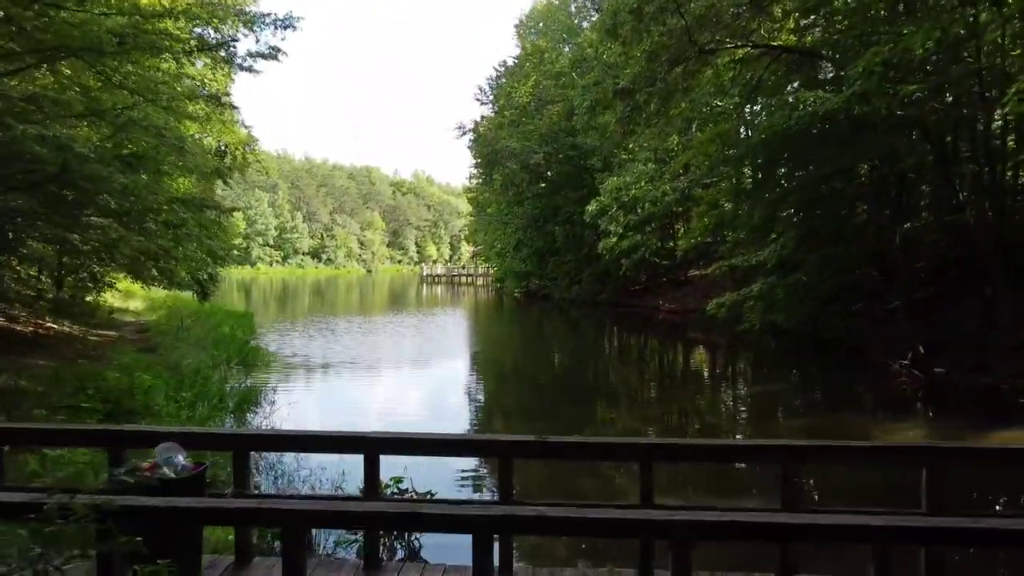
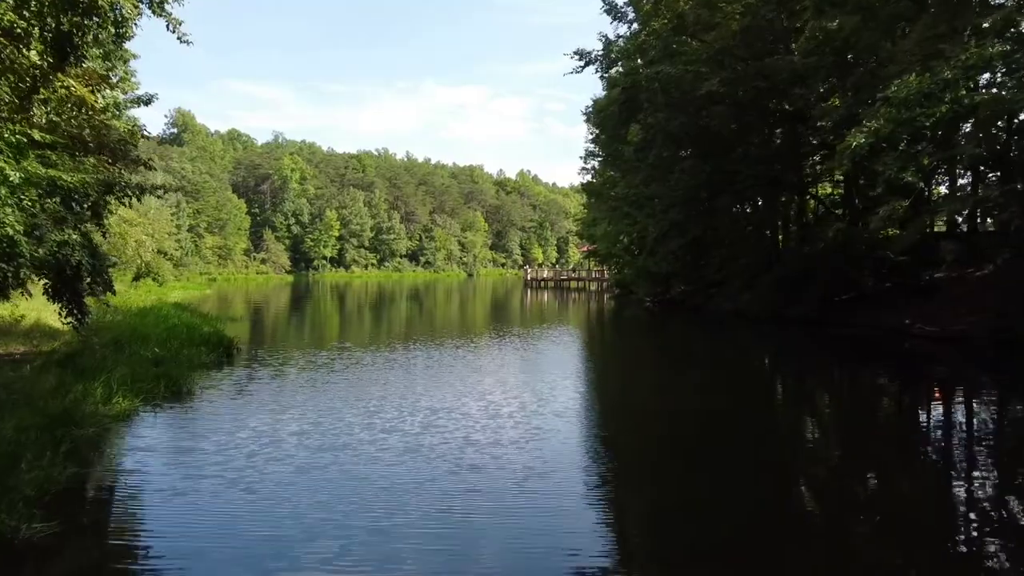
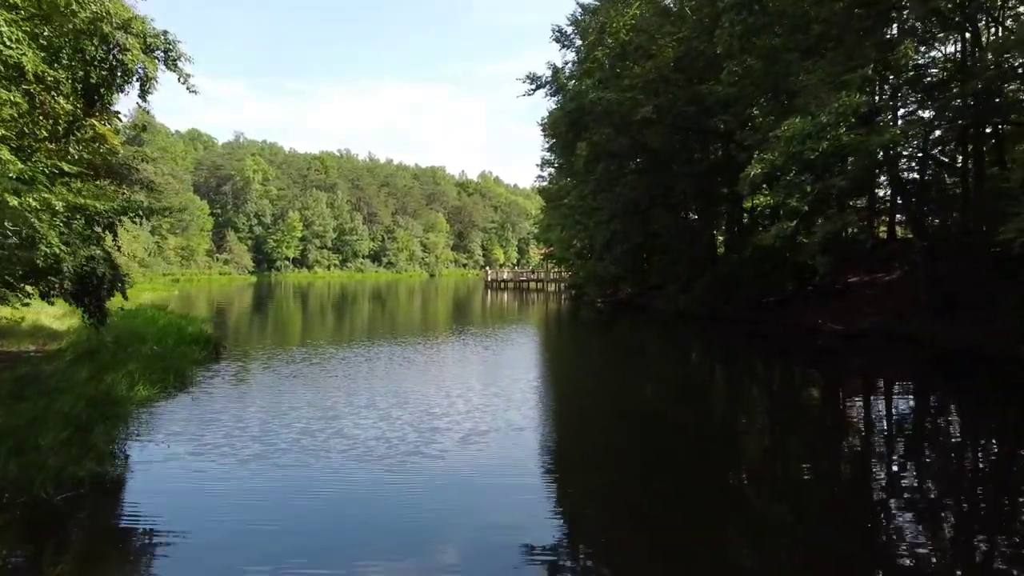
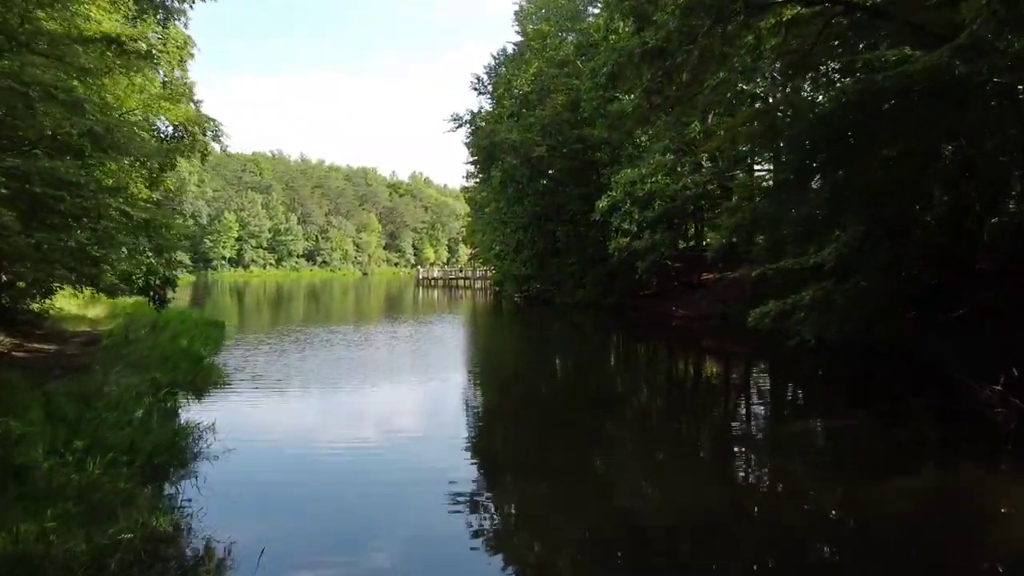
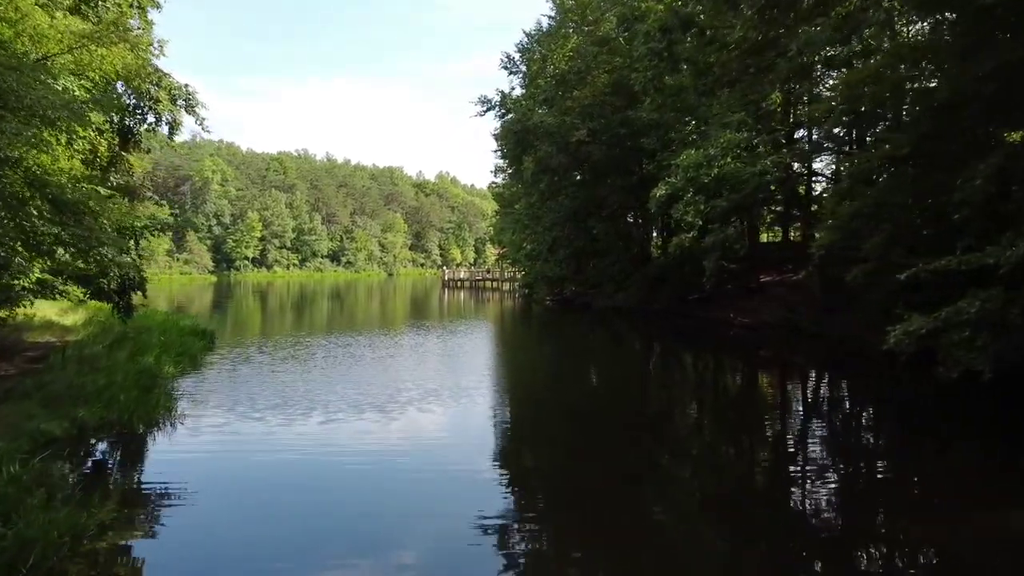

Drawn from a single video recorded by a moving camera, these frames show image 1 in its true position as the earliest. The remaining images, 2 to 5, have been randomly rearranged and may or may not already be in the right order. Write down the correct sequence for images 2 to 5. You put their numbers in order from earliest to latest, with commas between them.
4, 5, 3, 2
